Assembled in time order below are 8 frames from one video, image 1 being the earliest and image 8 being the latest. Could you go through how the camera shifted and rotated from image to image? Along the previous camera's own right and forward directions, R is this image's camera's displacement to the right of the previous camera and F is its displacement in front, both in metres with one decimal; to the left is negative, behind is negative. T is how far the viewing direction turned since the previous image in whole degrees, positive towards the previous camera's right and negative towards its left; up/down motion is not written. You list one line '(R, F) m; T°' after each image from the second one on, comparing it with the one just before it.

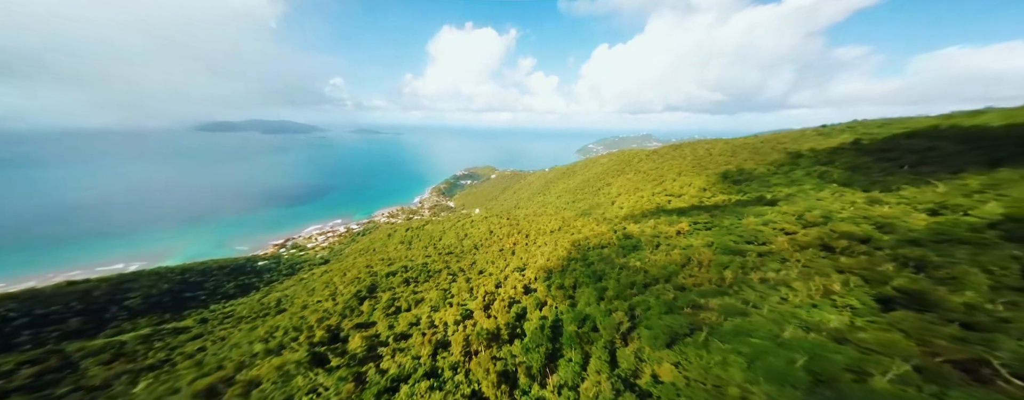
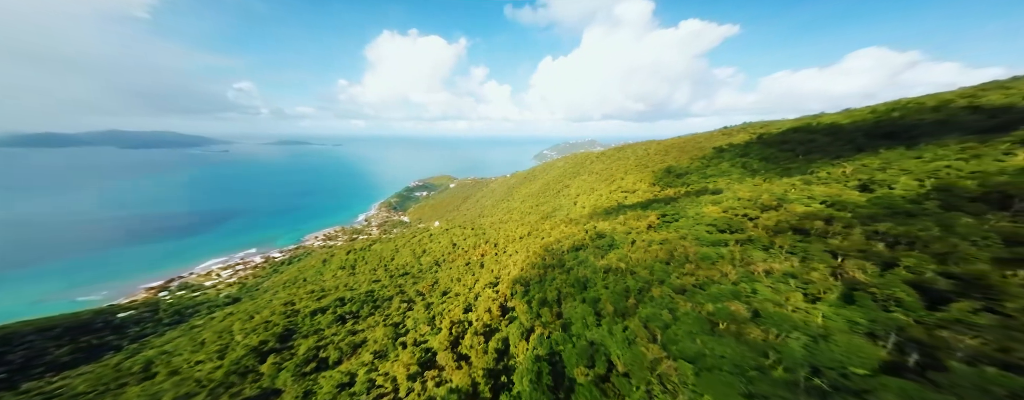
(-1.5, +5.5) m; +12°
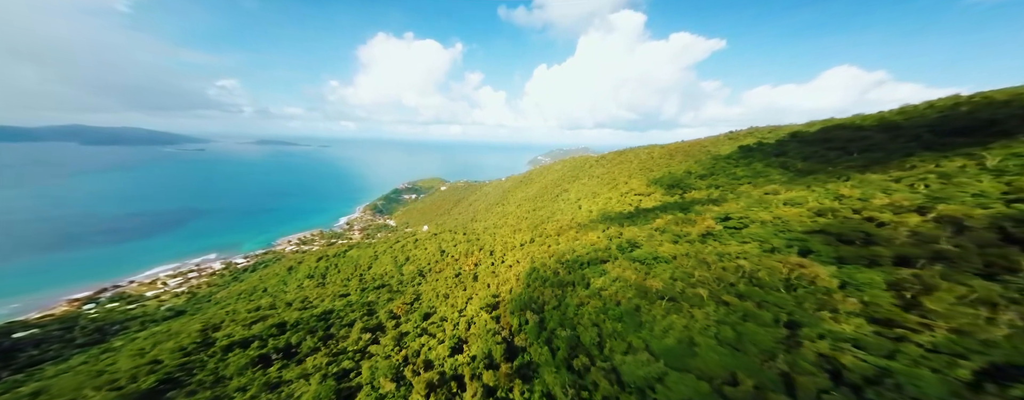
(-1.8, +11.0) m; +2°
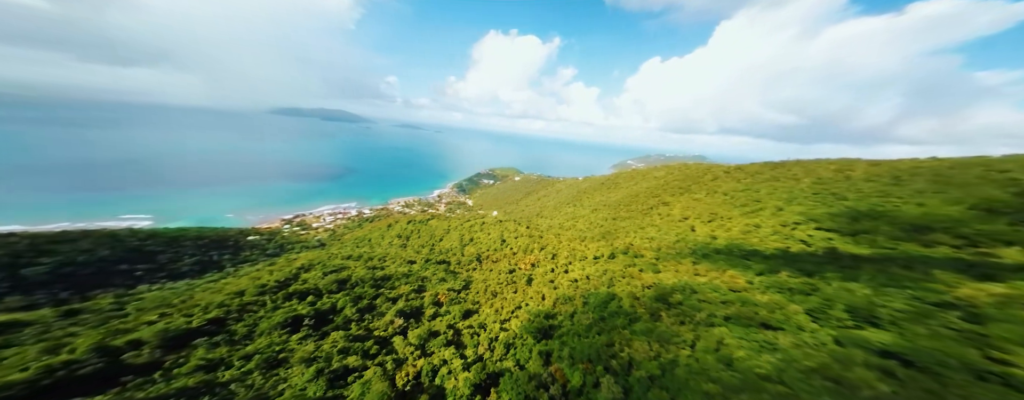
(+0.8, +10.4) m; -21°
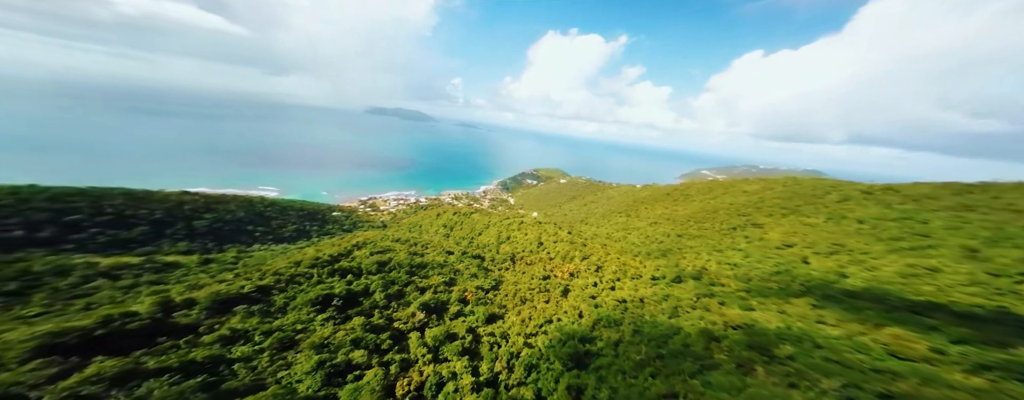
(+0.7, +3.7) m; -9°
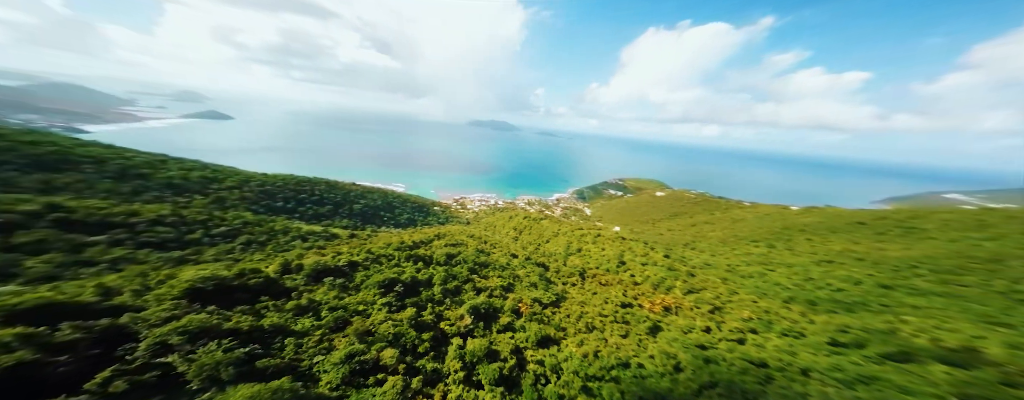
(+0.5, +4.1) m; -15°
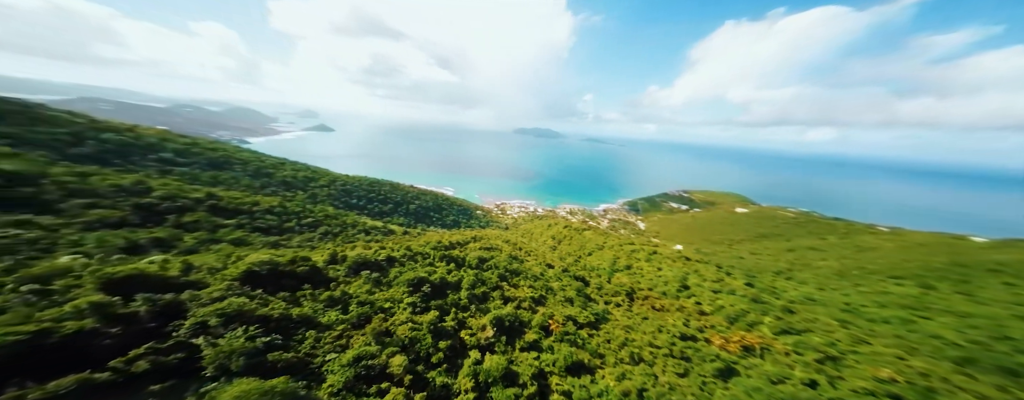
(+0.7, +2.1) m; -9°
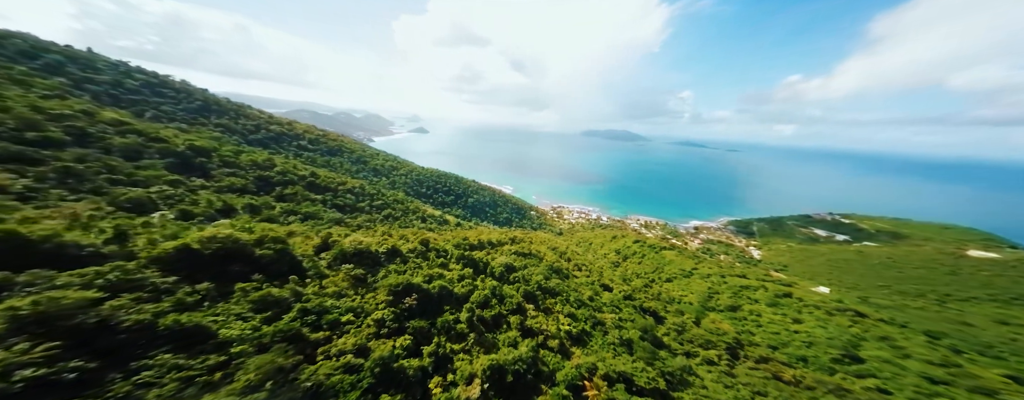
(+2.1, +6.6) m; -15°
